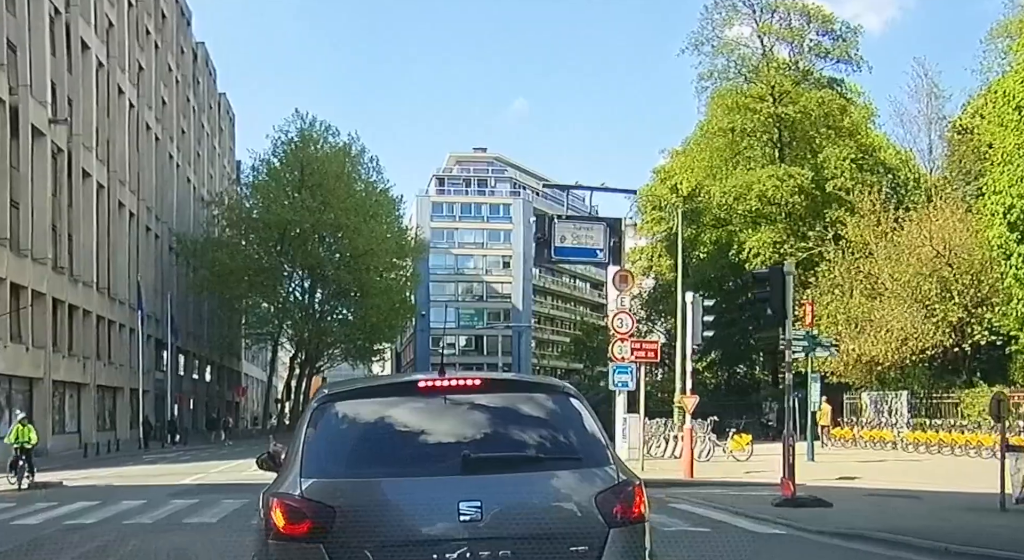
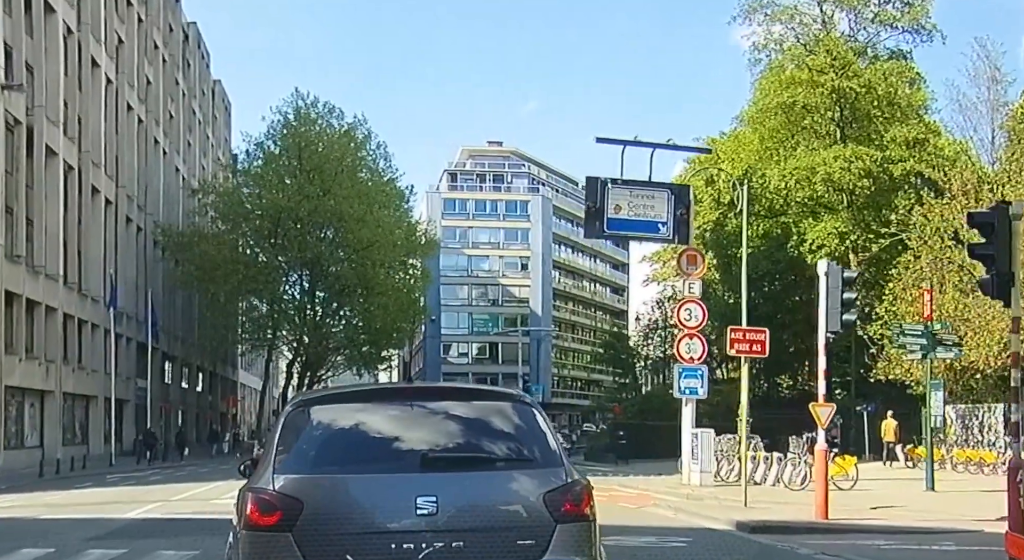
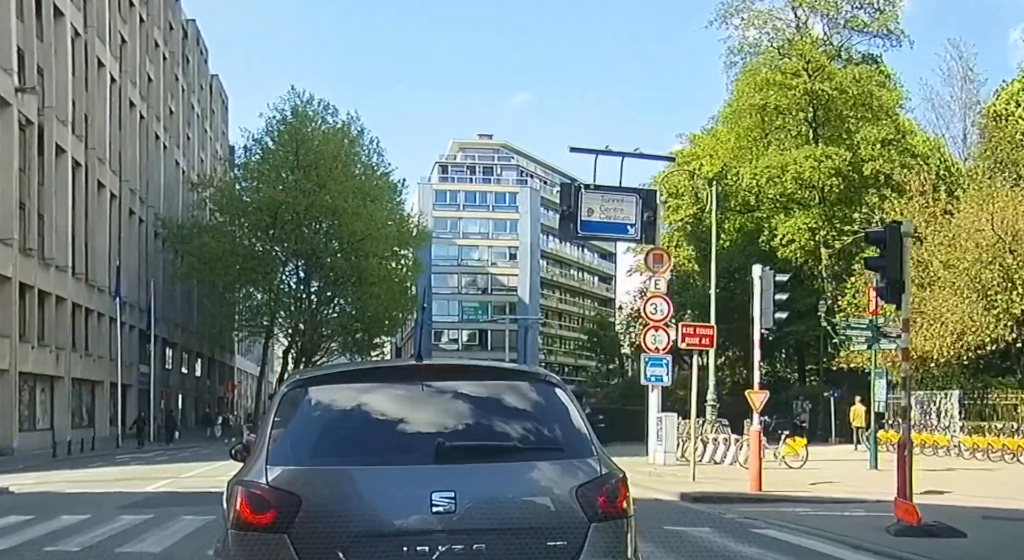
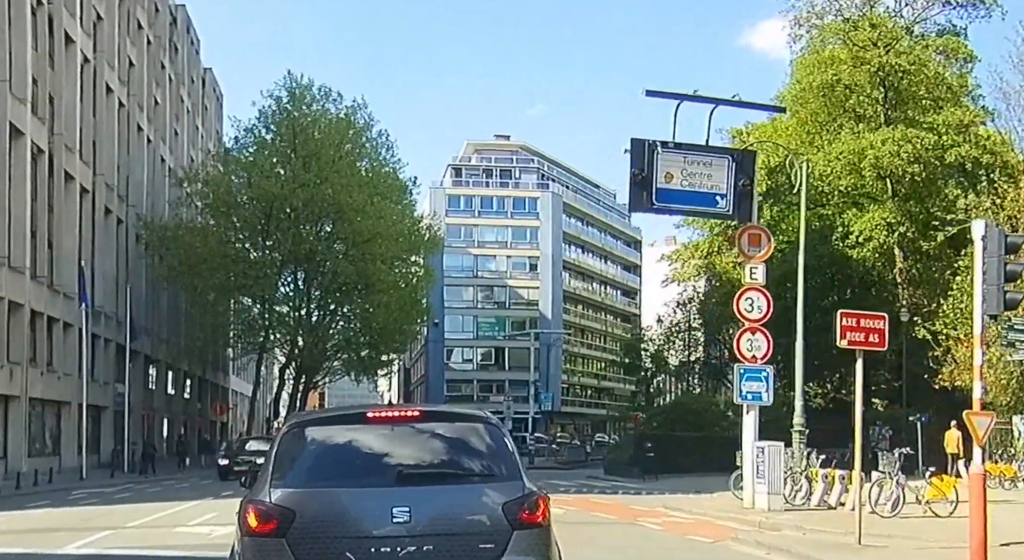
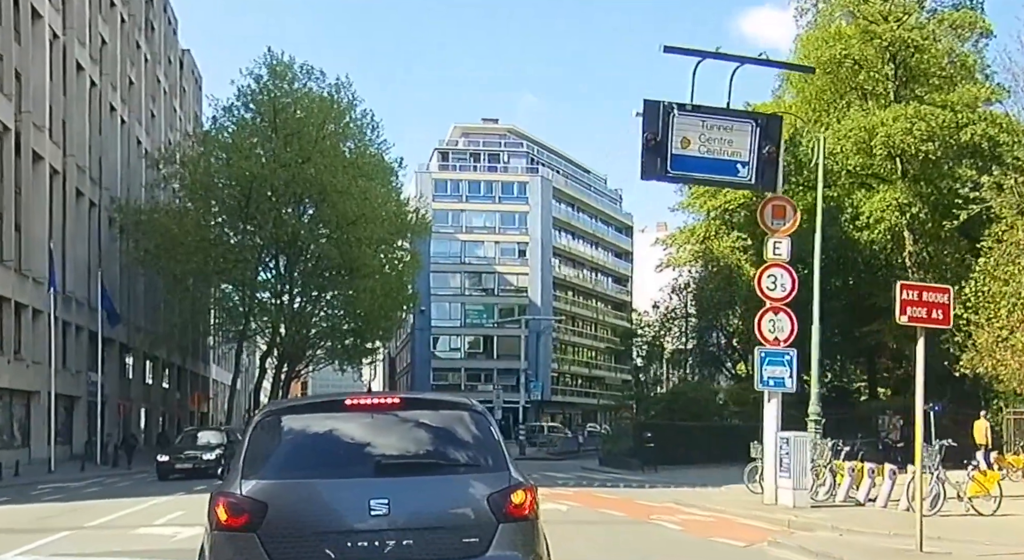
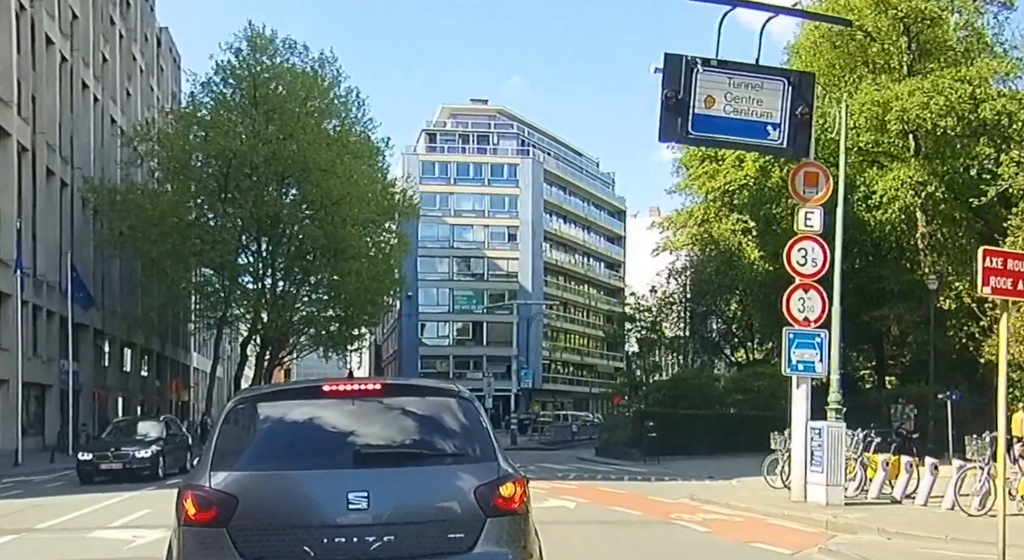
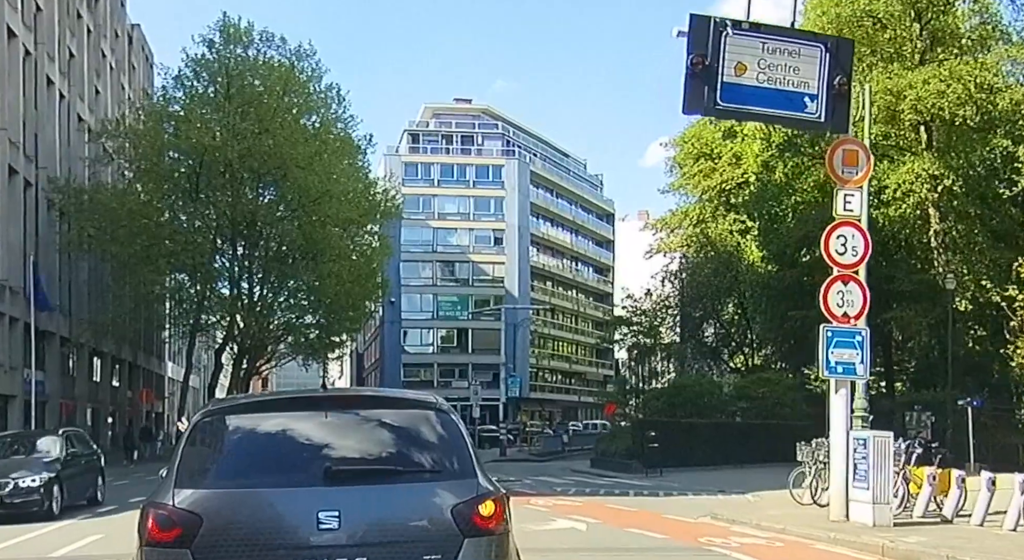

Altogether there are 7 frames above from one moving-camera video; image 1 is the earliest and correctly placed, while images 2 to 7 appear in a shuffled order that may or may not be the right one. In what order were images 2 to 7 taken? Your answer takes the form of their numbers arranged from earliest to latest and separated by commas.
3, 2, 4, 5, 6, 7
